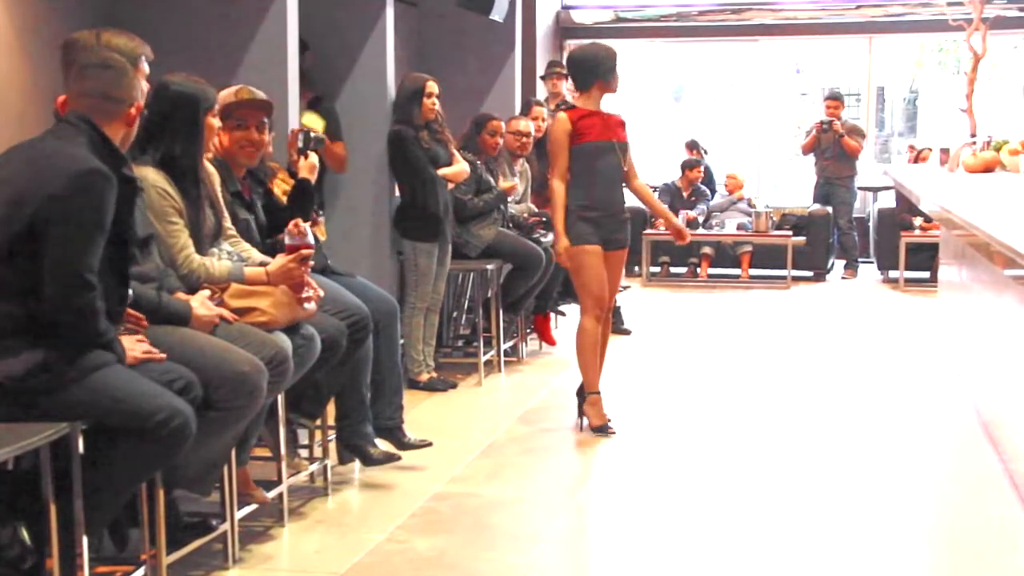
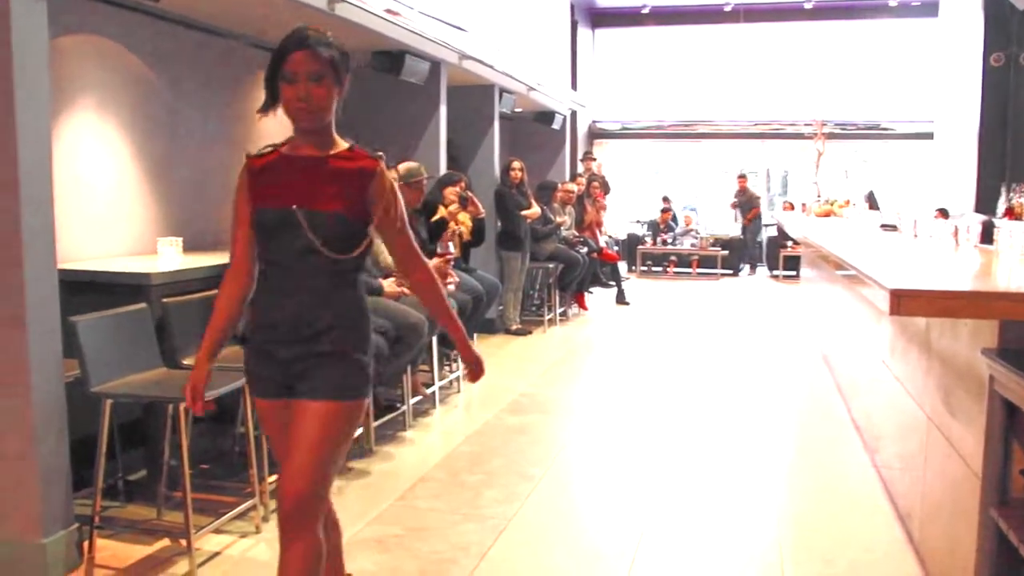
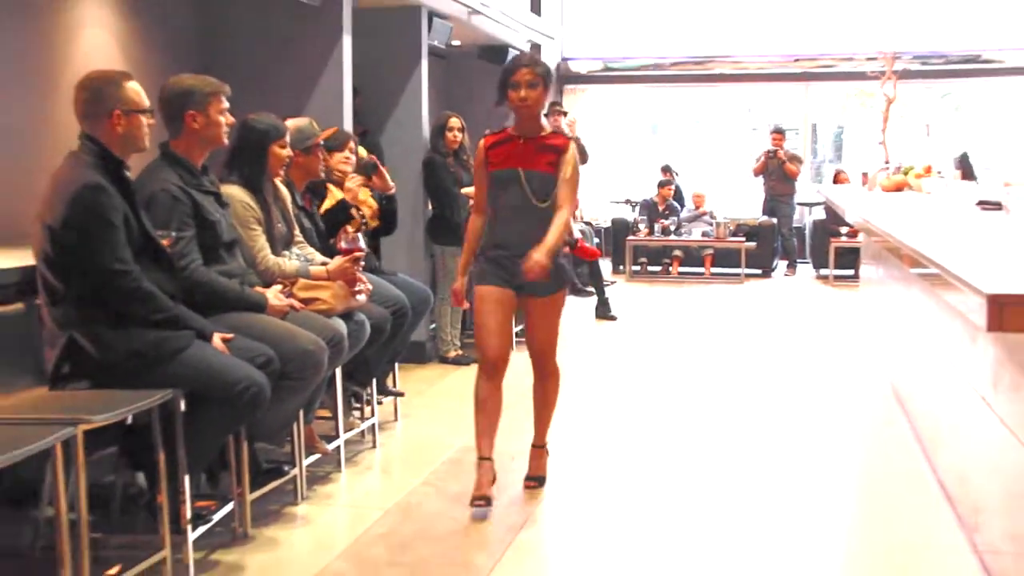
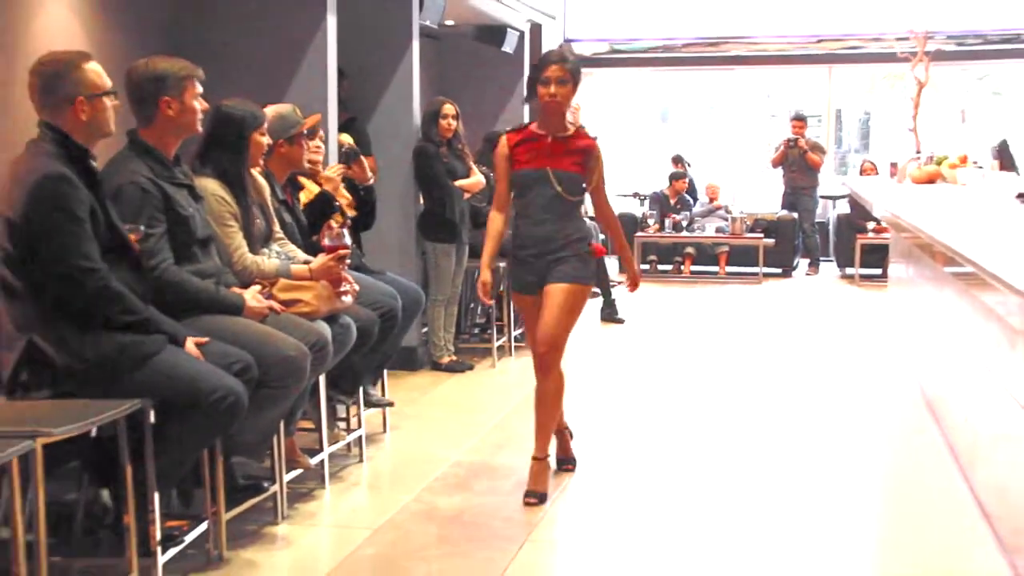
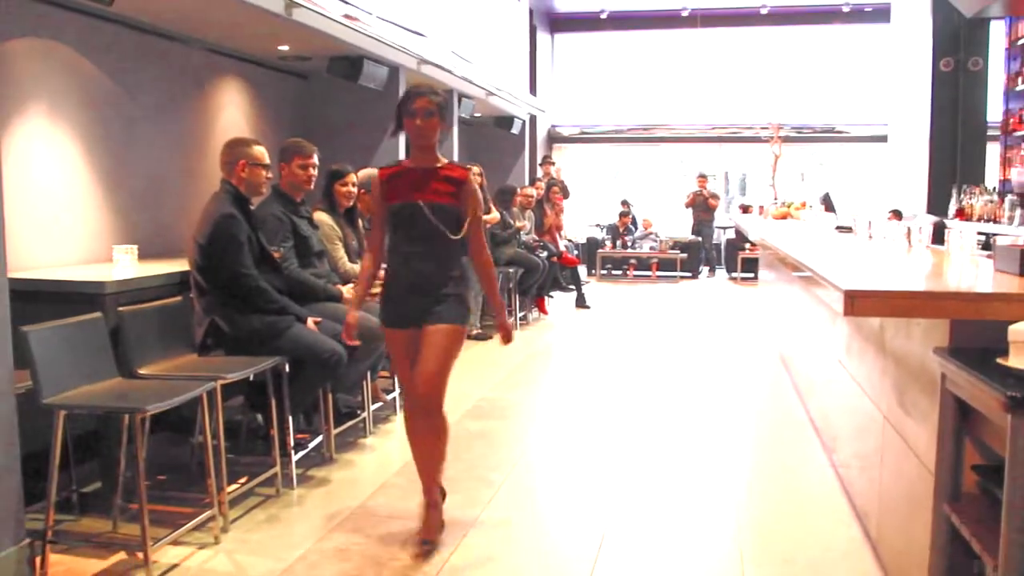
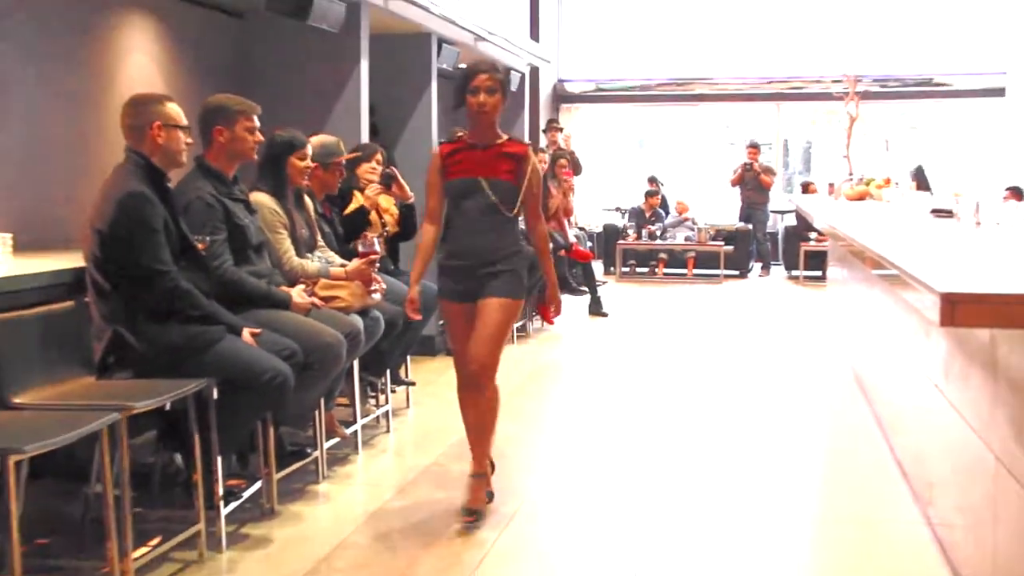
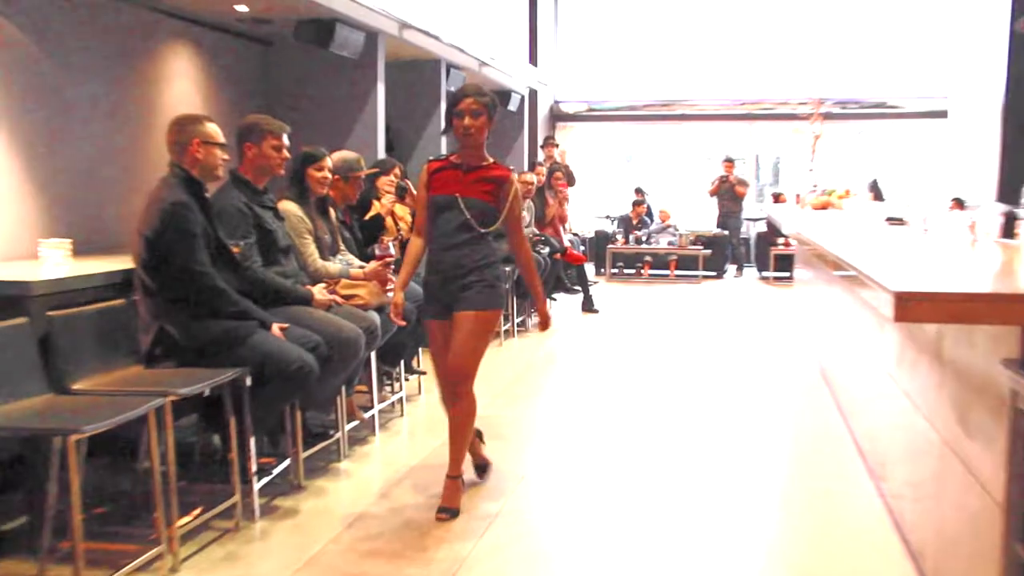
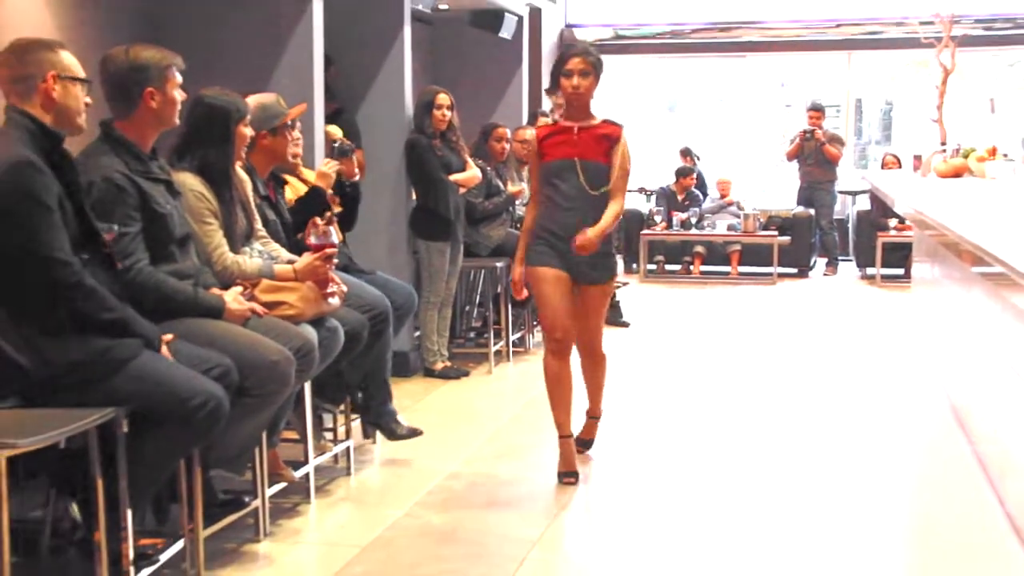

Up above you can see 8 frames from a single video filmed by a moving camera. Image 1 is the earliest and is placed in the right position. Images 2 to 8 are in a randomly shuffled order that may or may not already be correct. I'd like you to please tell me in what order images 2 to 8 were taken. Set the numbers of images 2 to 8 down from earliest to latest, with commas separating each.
8, 4, 3, 6, 7, 5, 2
